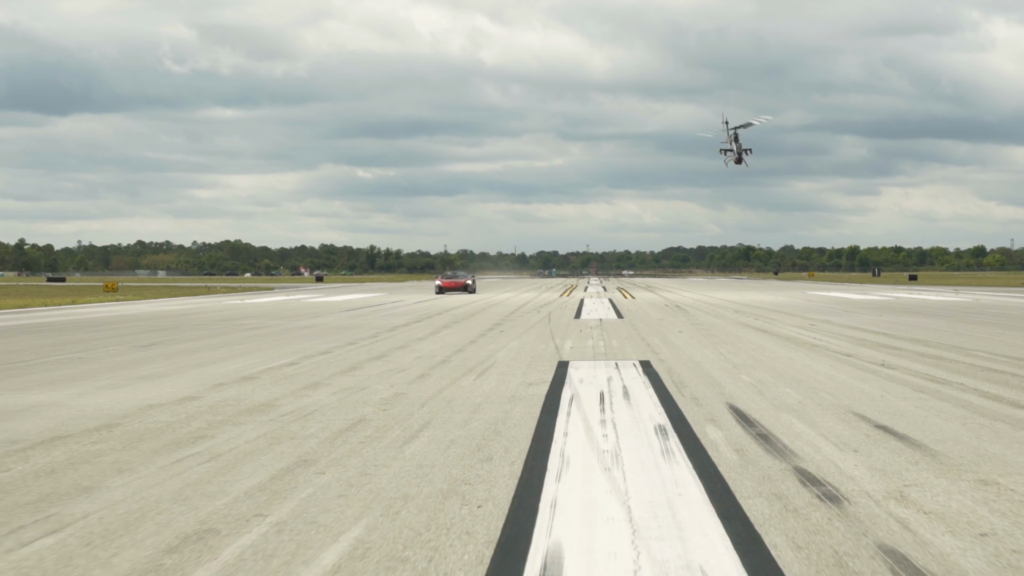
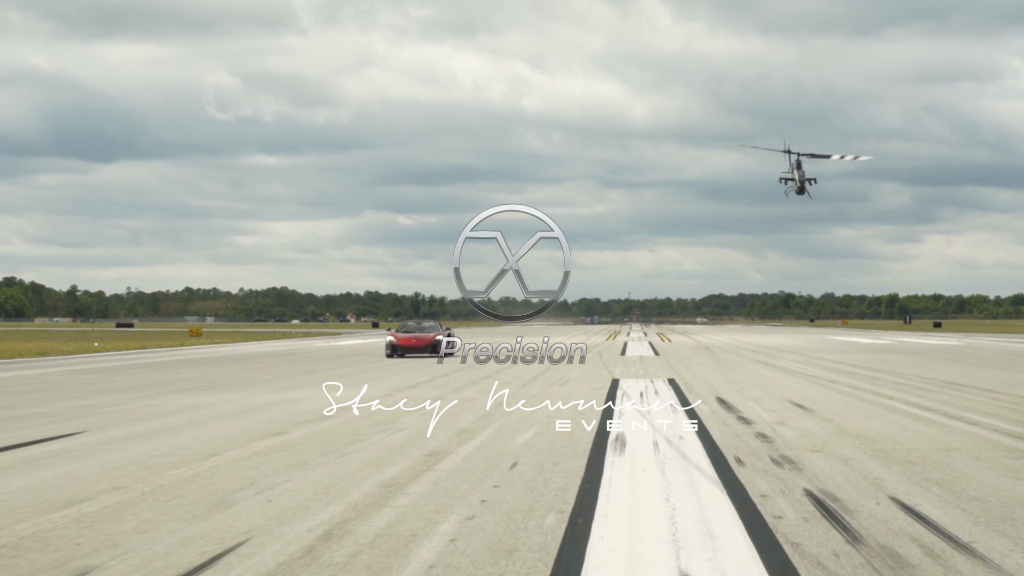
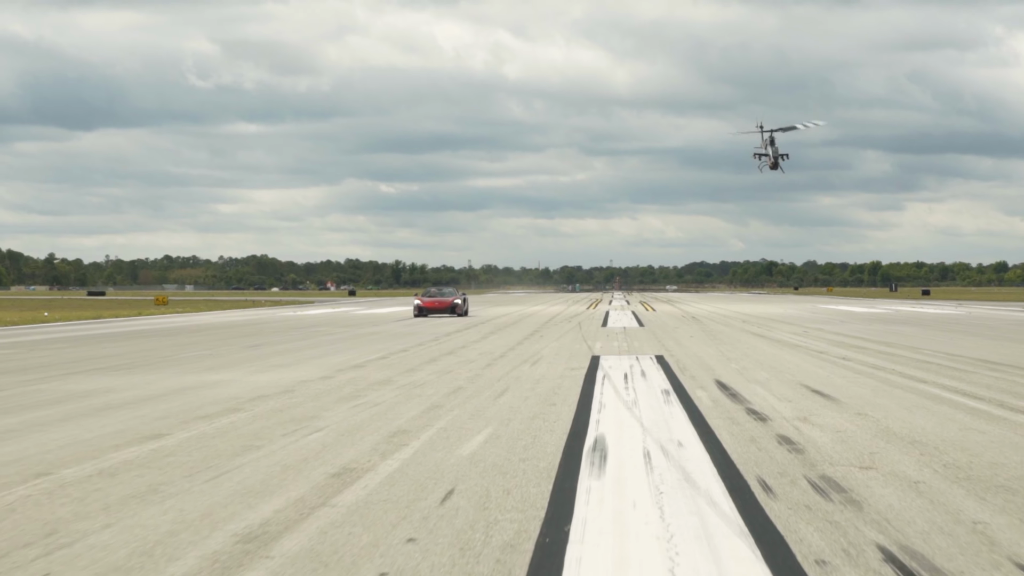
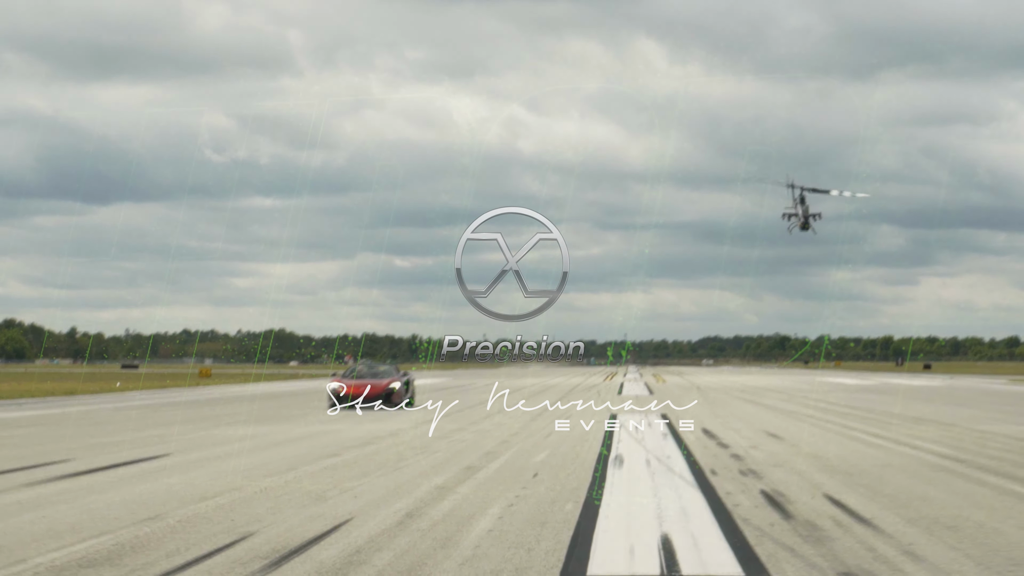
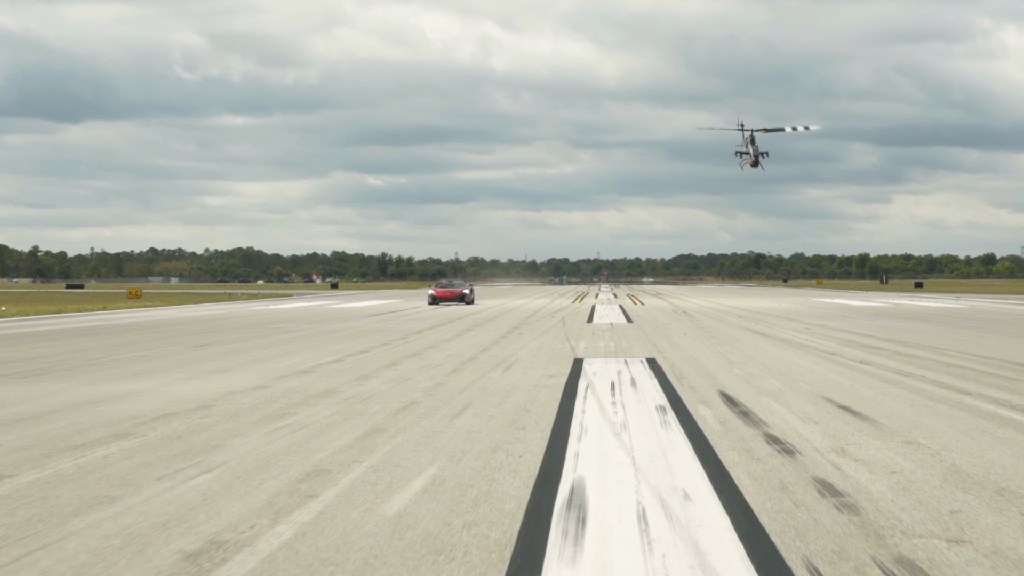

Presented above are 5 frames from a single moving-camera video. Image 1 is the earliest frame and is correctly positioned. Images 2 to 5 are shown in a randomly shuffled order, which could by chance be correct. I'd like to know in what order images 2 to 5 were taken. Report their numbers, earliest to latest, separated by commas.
5, 3, 2, 4
